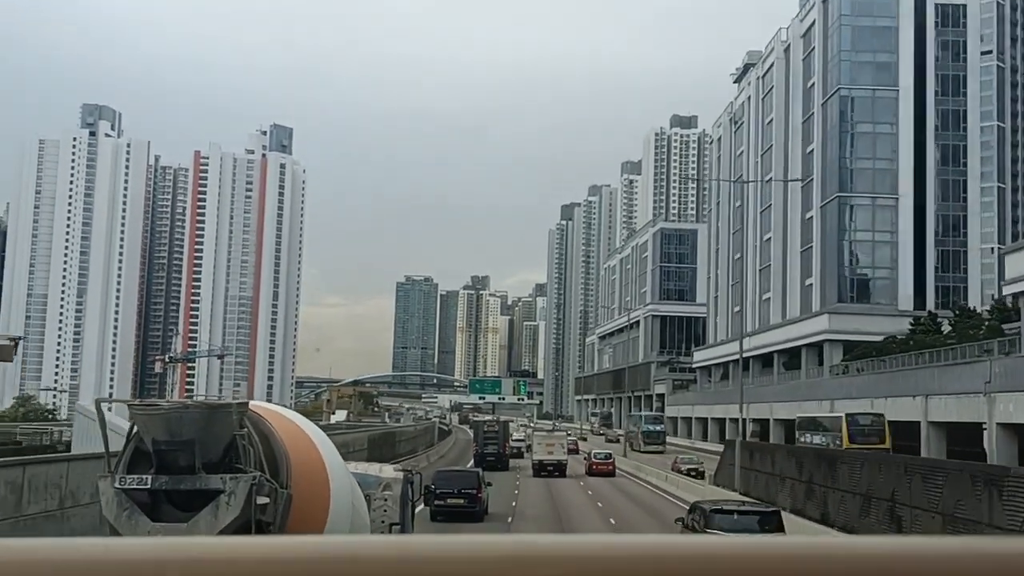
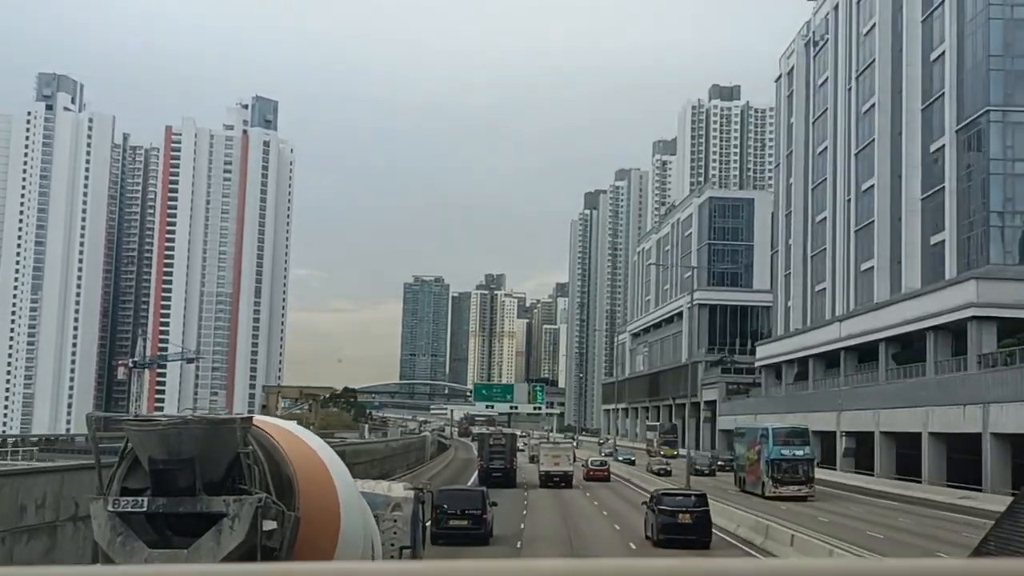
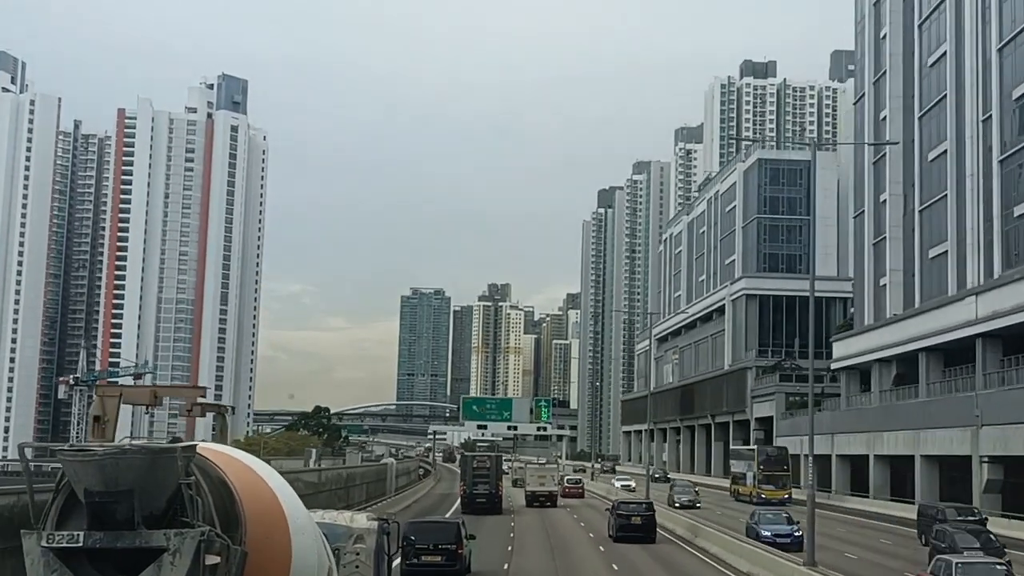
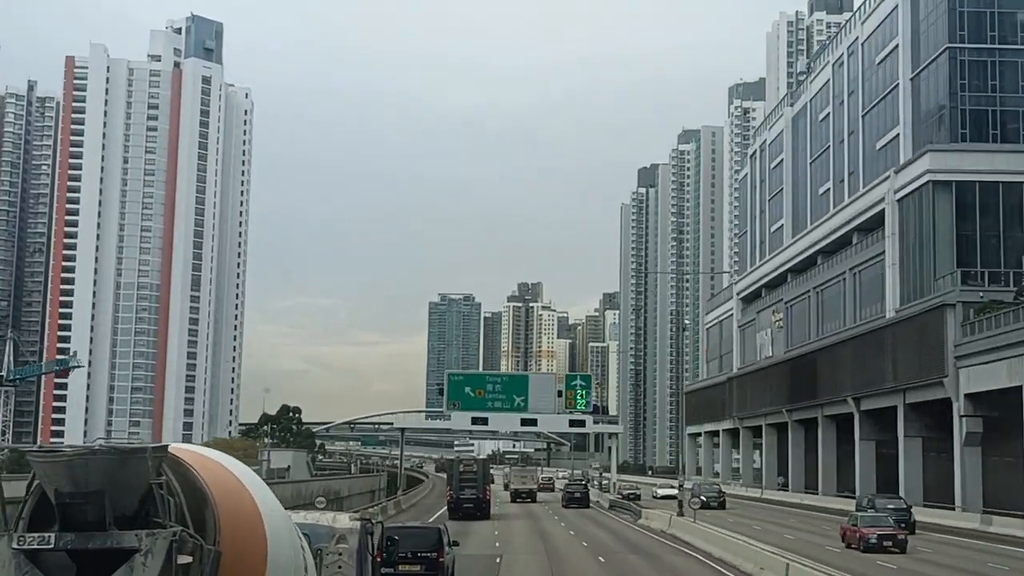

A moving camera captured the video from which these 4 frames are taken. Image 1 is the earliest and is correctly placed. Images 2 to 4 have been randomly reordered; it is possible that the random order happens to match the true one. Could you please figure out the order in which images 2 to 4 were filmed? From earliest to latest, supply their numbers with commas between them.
2, 3, 4
